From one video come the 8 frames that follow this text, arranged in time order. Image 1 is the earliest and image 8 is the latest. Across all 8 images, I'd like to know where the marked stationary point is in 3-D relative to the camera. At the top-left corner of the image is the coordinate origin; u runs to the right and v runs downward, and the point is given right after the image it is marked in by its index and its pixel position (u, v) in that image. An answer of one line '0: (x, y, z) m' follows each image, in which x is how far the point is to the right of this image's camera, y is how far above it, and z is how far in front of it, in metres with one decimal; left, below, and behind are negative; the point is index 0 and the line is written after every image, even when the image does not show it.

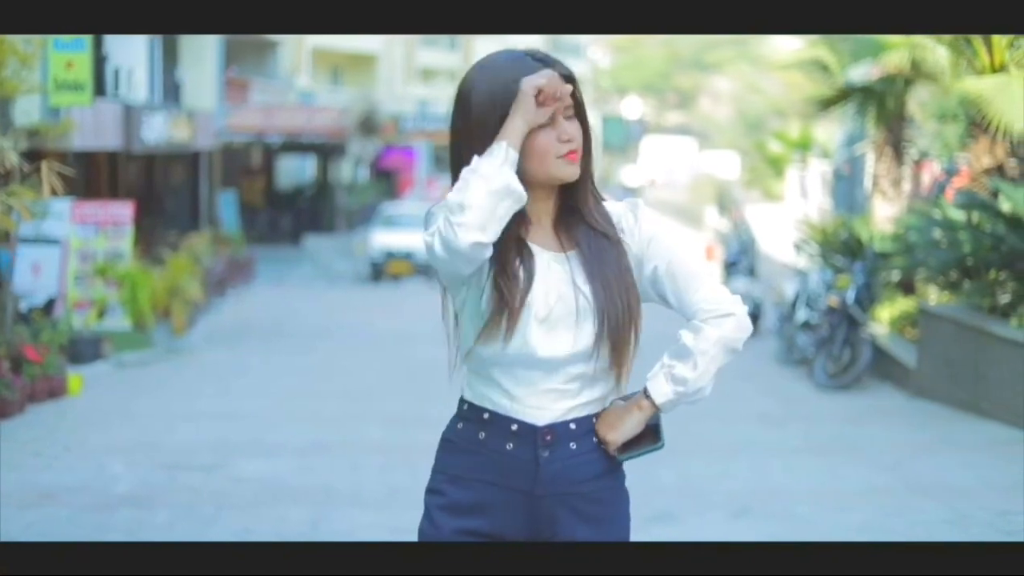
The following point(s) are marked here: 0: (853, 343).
0: (+2.4, -0.4, +10.8) m
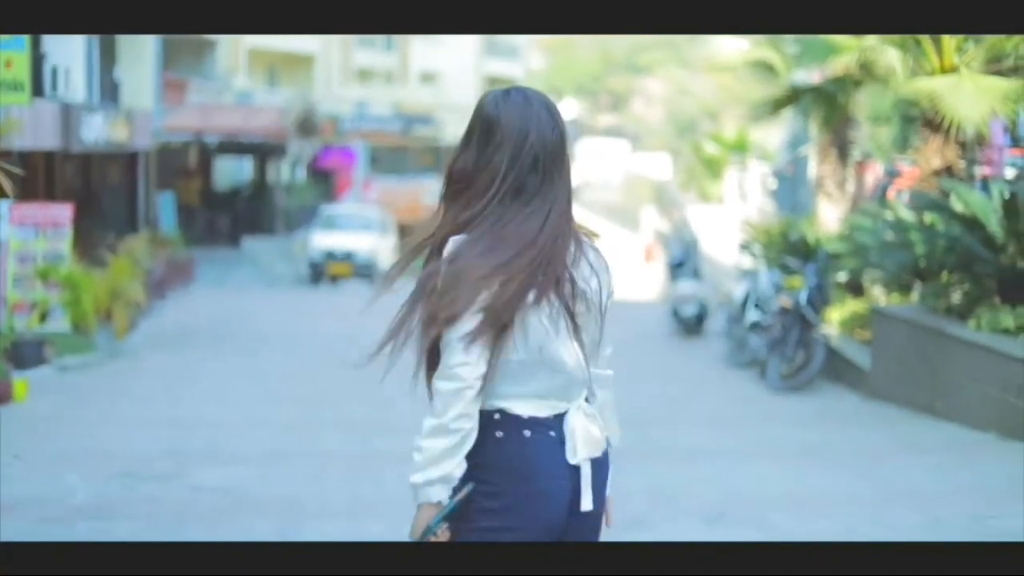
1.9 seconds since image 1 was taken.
0: (+2.1, -0.4, +10.9) m
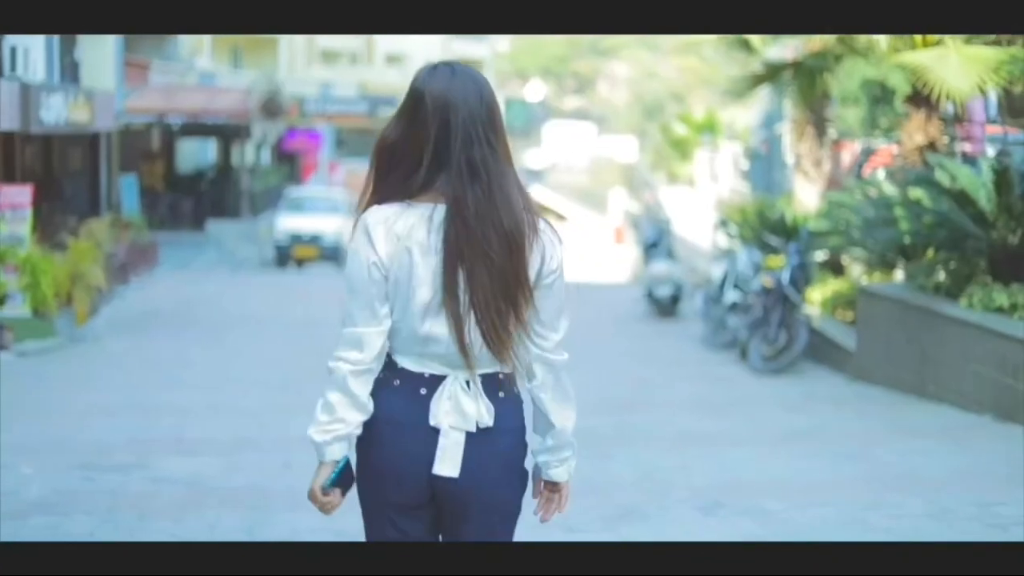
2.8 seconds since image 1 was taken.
0: (+1.9, -0.3, +10.6) m
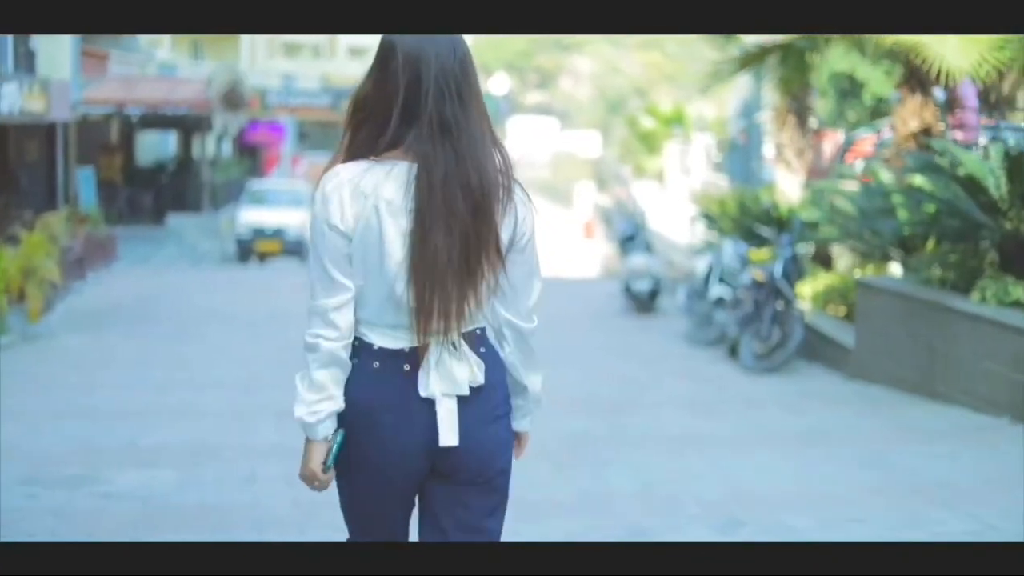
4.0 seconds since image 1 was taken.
0: (+1.8, -0.2, +10.0) m
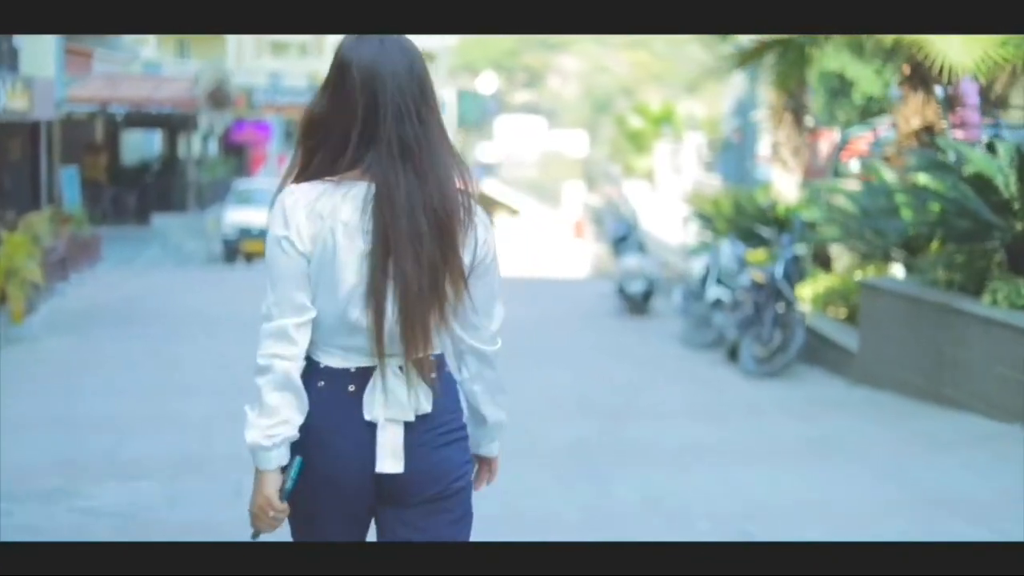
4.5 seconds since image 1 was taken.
0: (+1.8, -0.2, +9.8) m
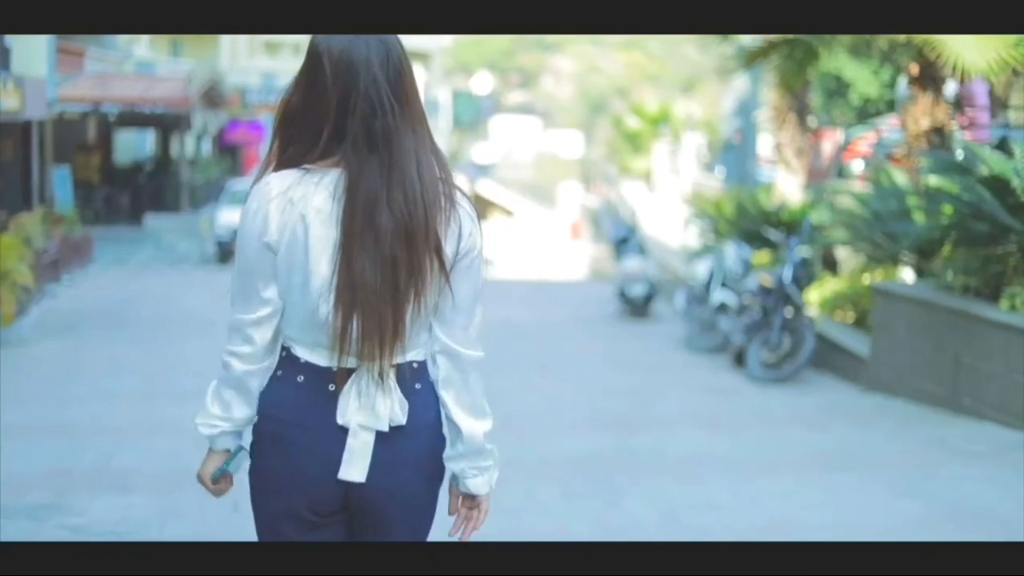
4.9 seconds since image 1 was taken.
0: (+1.8, -0.3, +9.6) m
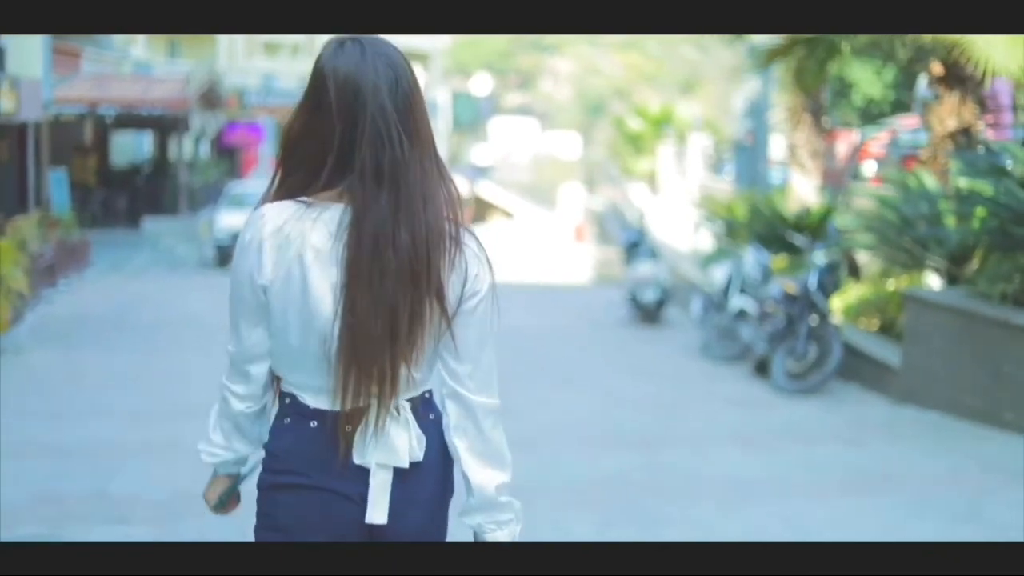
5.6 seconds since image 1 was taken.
0: (+1.9, -0.3, +9.2) m
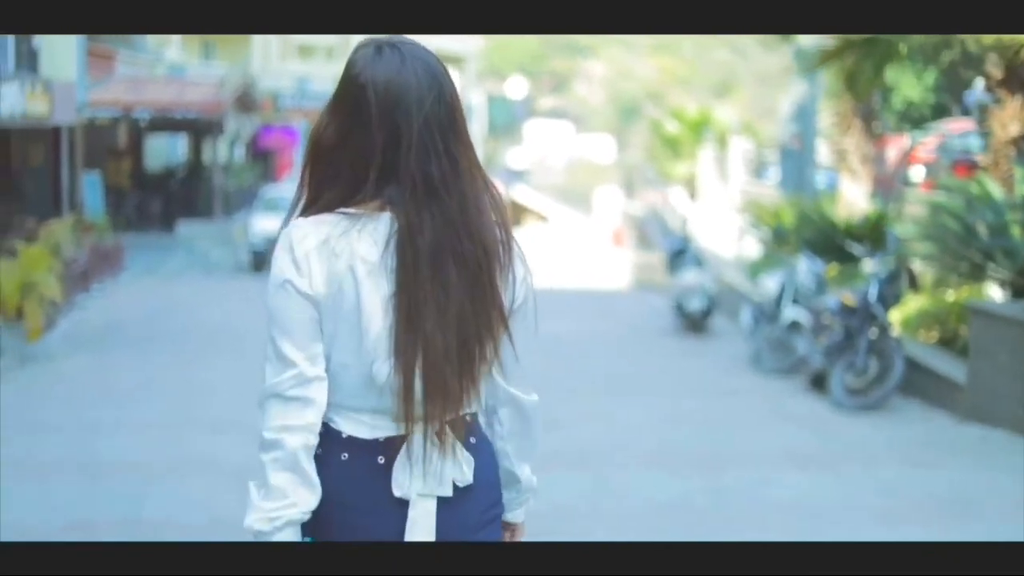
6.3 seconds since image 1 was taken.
0: (+2.1, -0.4, +8.8) m
